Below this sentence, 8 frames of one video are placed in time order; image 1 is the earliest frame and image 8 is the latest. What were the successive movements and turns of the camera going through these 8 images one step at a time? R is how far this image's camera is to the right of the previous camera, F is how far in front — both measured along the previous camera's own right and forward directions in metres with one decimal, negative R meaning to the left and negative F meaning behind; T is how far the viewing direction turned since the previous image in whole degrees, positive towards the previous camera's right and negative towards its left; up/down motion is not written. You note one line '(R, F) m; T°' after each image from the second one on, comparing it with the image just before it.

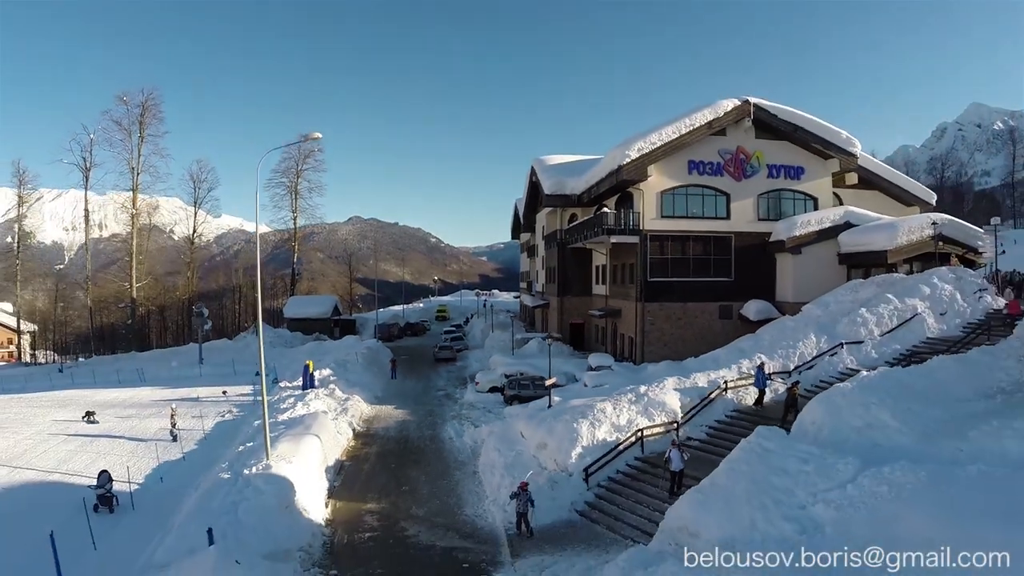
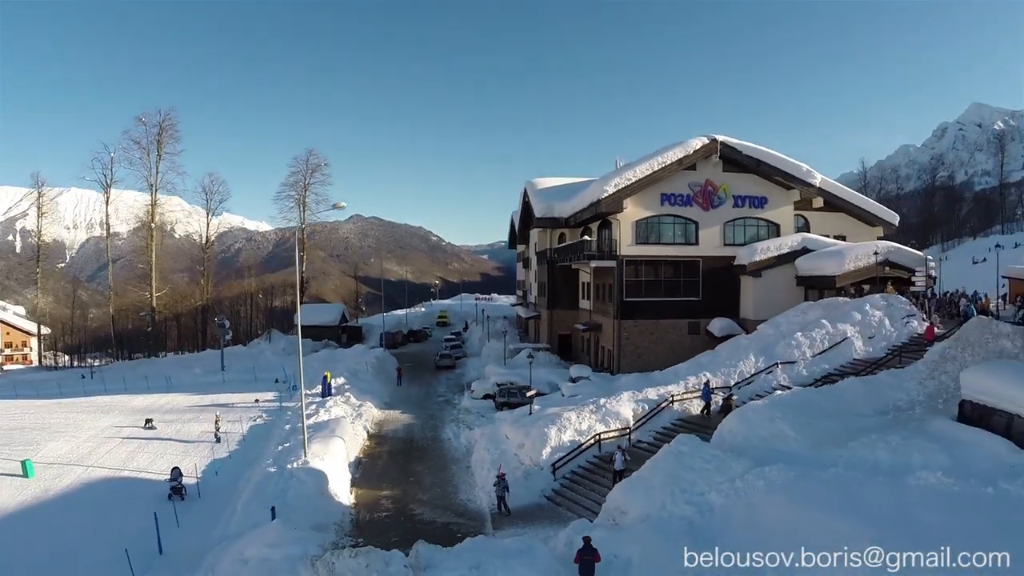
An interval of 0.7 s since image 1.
(+0.3, -2.1) m; 0°
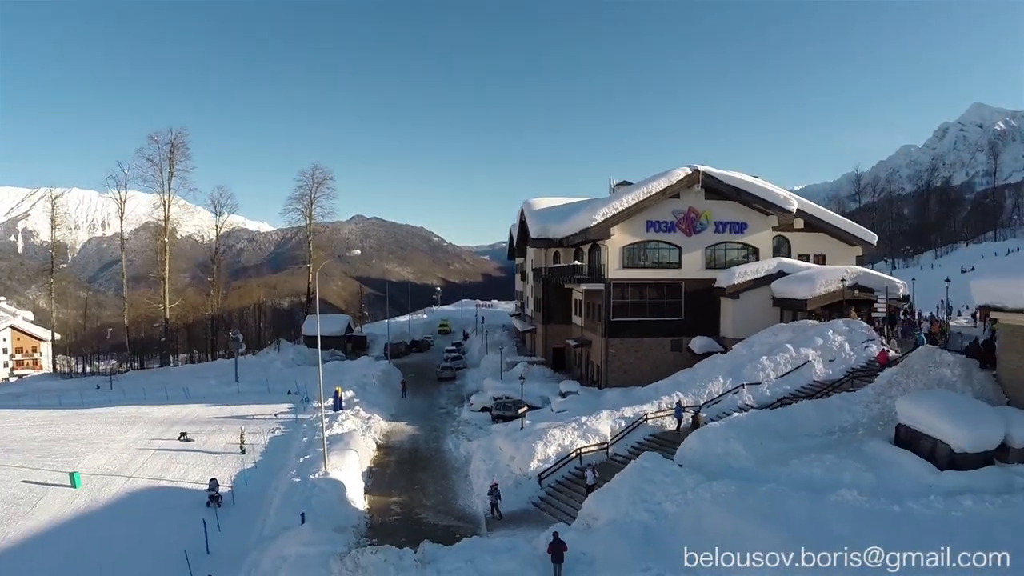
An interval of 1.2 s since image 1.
(+0.2, -1.5) m; 0°
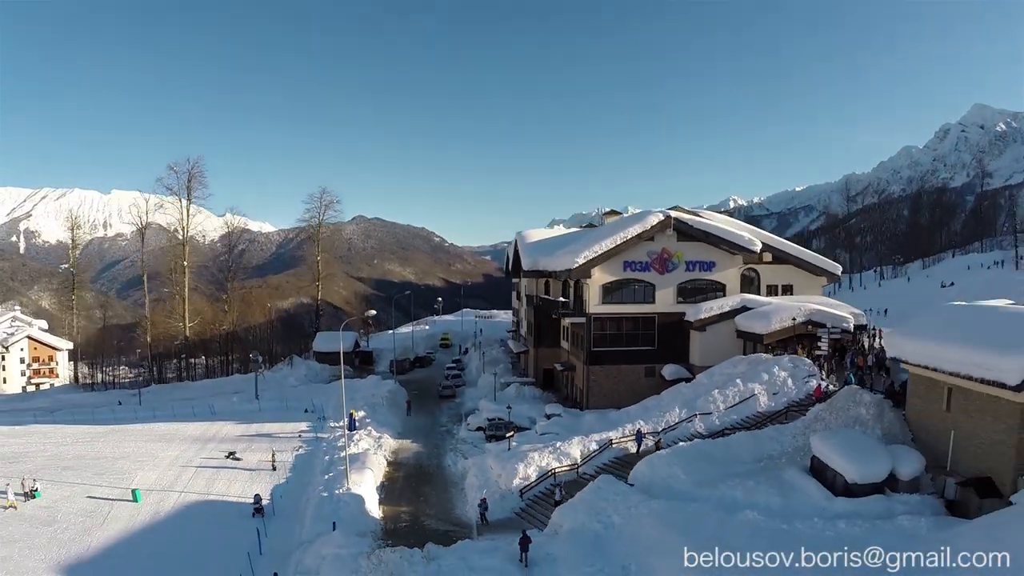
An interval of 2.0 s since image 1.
(+0.4, -2.7) m; 0°
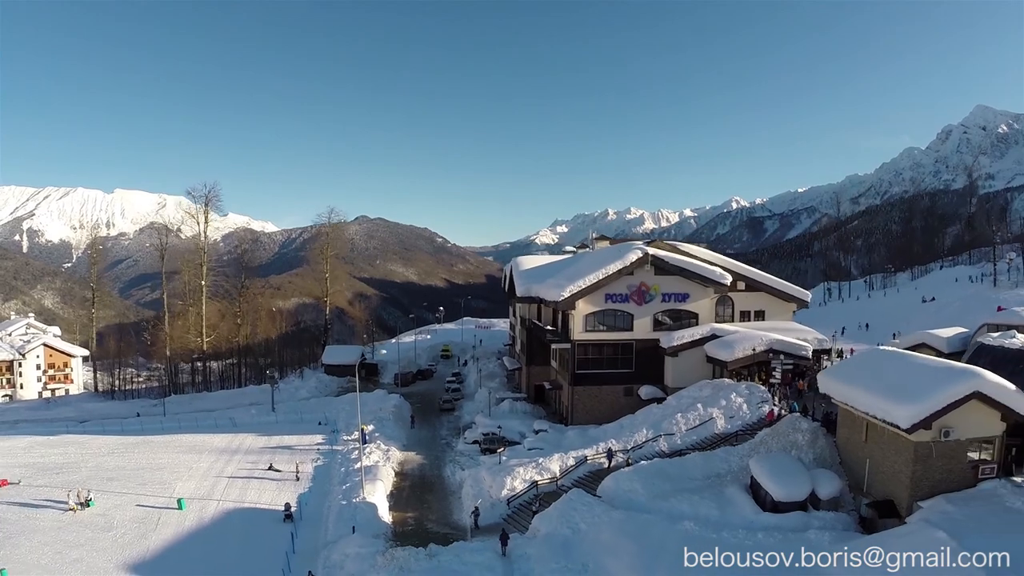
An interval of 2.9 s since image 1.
(+0.4, -2.7) m; 0°
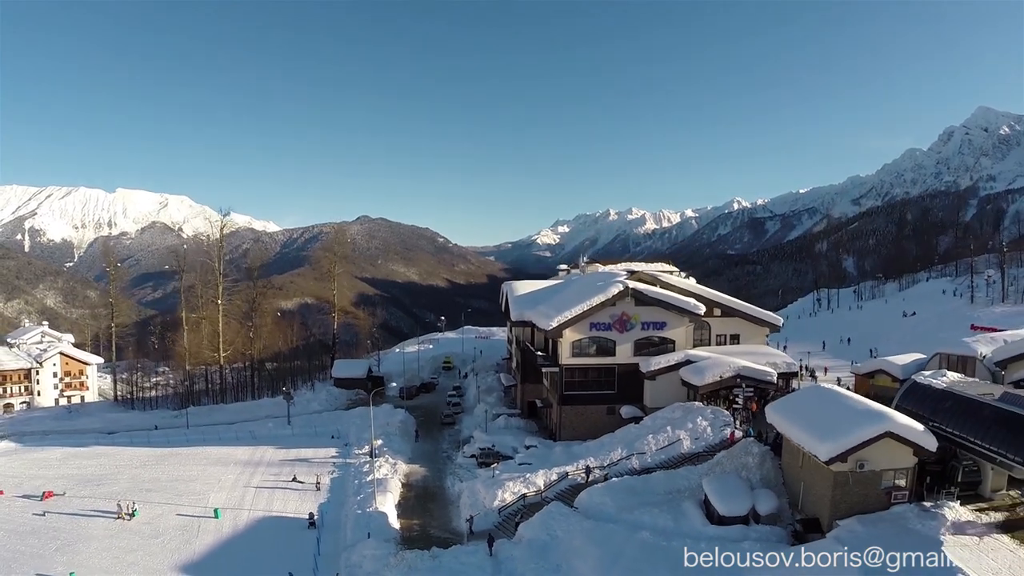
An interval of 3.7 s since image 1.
(+0.4, -2.9) m; 0°
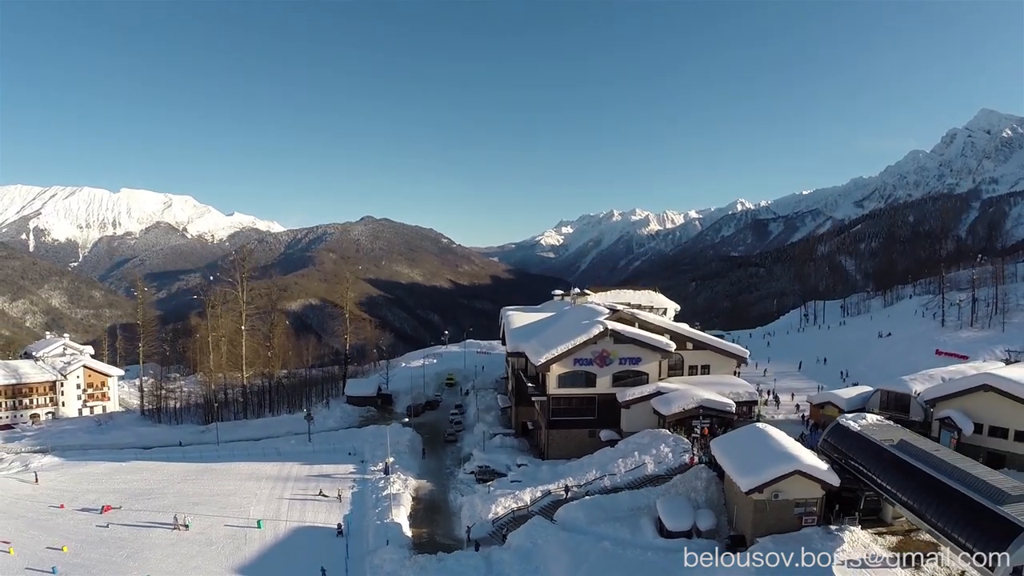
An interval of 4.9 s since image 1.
(+0.5, -4.3) m; 0°
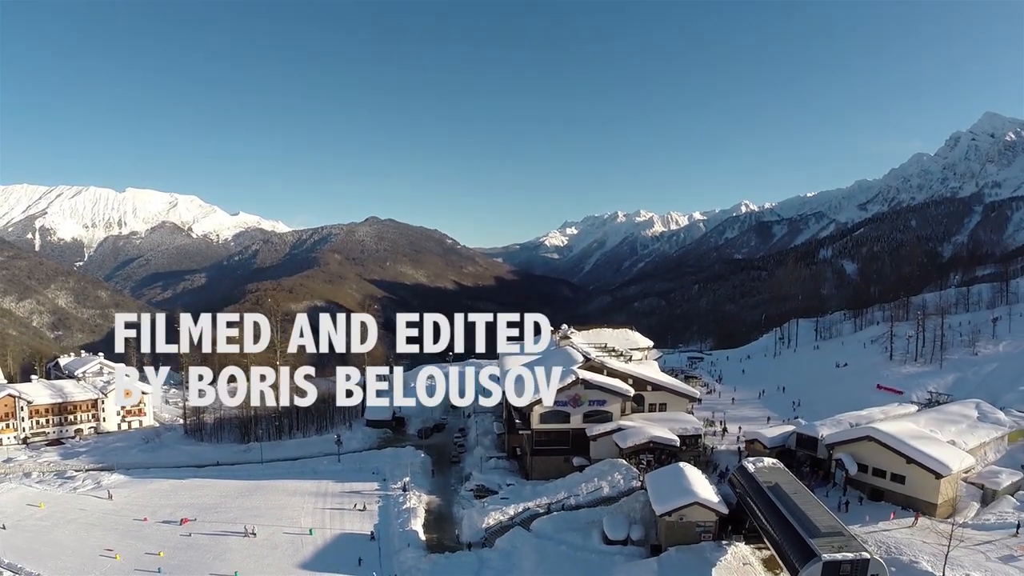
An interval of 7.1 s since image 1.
(+1.0, -8.5) m; 0°
